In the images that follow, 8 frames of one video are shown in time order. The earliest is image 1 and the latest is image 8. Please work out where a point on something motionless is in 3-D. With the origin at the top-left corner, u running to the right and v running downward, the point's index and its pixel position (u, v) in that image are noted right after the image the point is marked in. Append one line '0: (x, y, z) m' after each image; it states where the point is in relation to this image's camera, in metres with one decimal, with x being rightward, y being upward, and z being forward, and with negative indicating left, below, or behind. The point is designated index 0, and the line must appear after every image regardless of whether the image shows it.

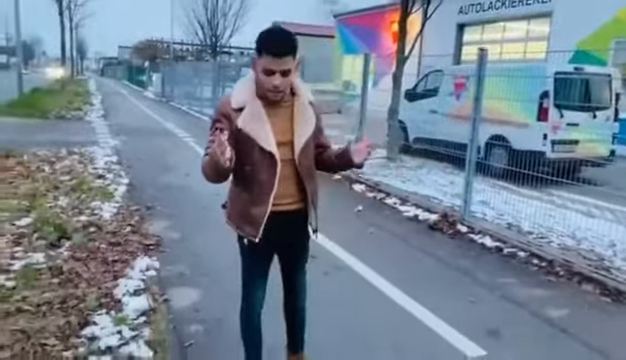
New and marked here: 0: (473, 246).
0: (+1.9, -0.8, +6.0) m
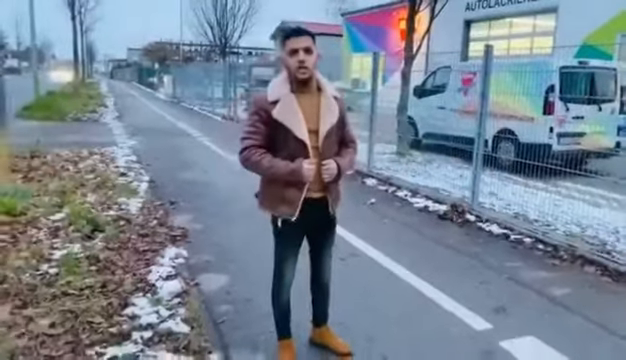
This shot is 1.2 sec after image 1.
0: (+2.1, -0.7, +6.3) m
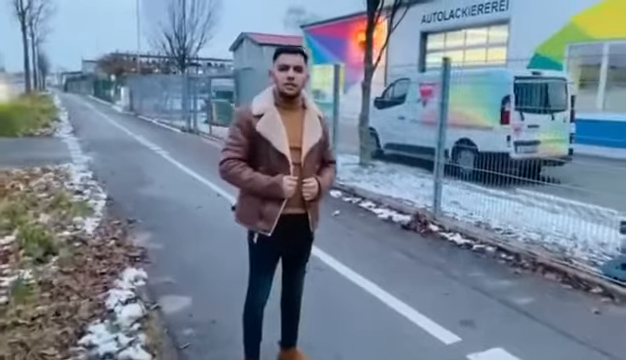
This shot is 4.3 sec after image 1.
0: (+1.6, -0.8, +6.4) m
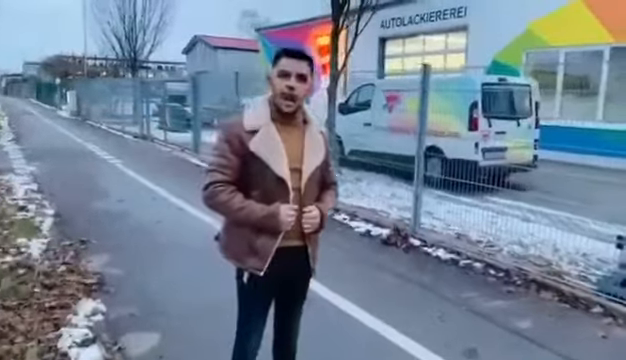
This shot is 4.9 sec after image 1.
0: (+1.4, -0.9, +6.0) m
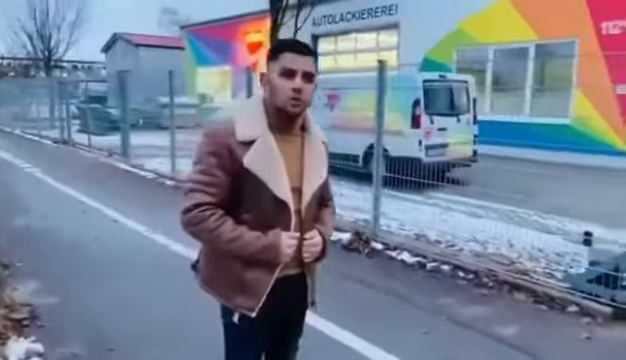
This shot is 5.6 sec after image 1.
0: (+0.9, -1.0, +5.8) m
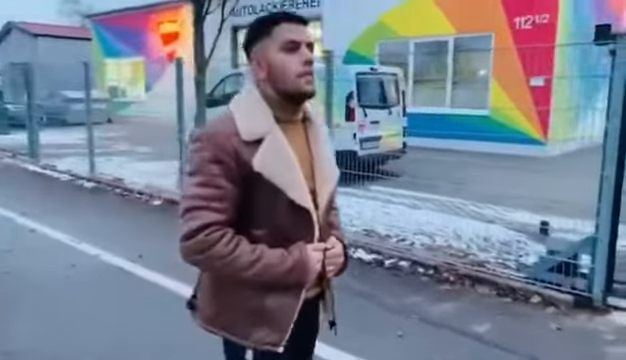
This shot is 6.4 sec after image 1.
0: (+0.4, -0.9, +5.6) m
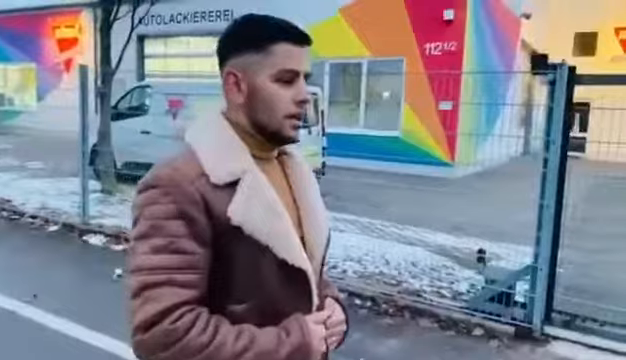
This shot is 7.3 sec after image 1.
0: (-0.3, -1.2, +5.1) m
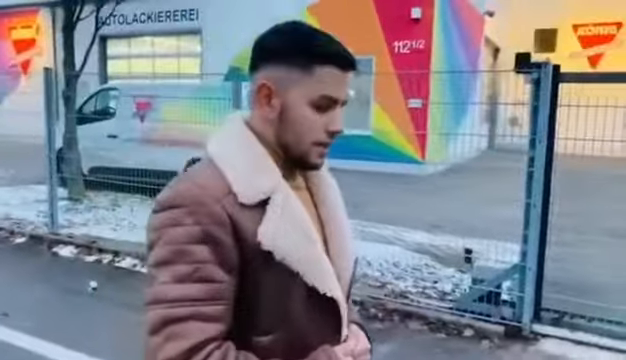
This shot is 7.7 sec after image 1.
0: (-0.4, -1.2, +5.0) m
